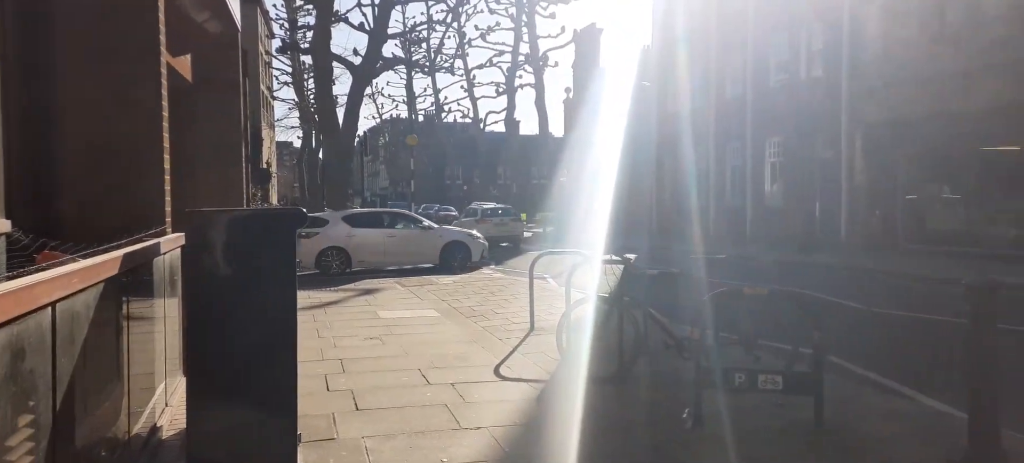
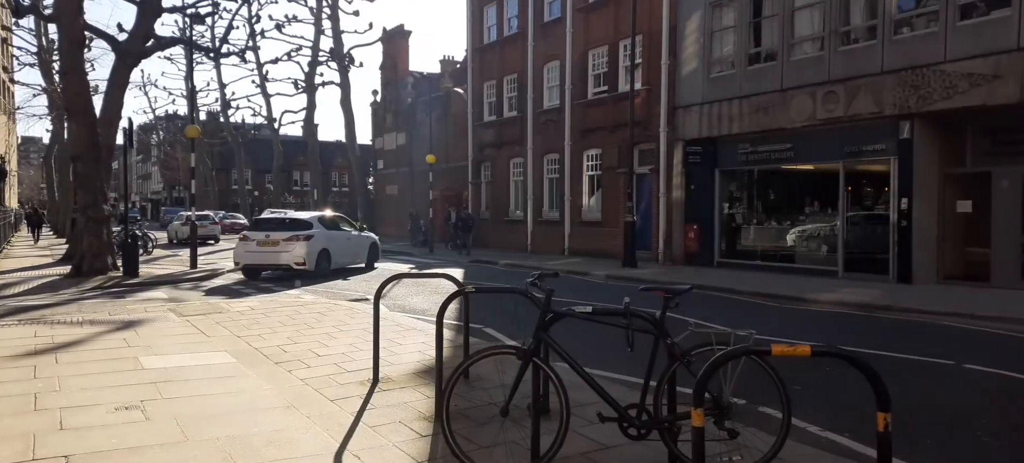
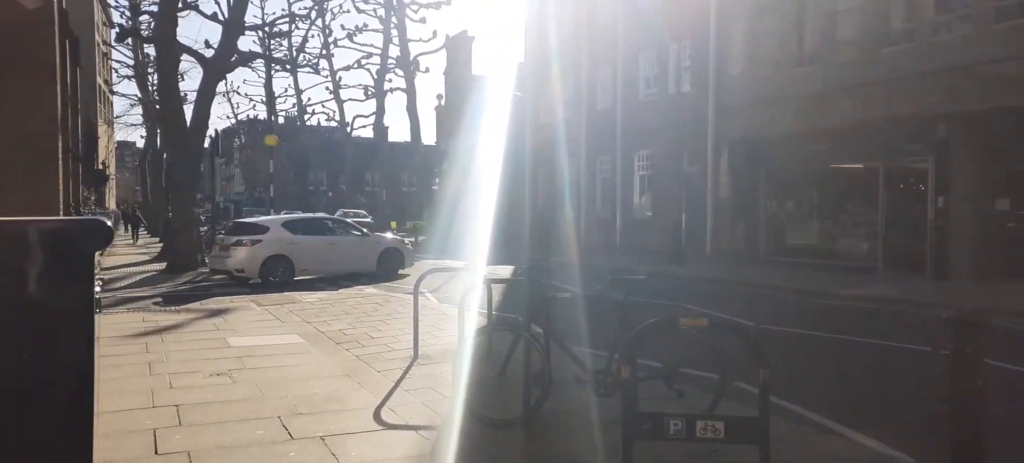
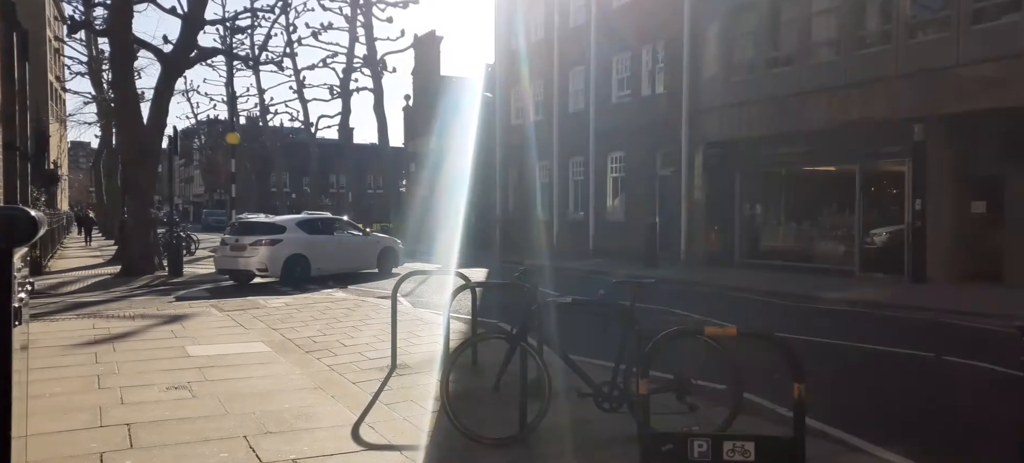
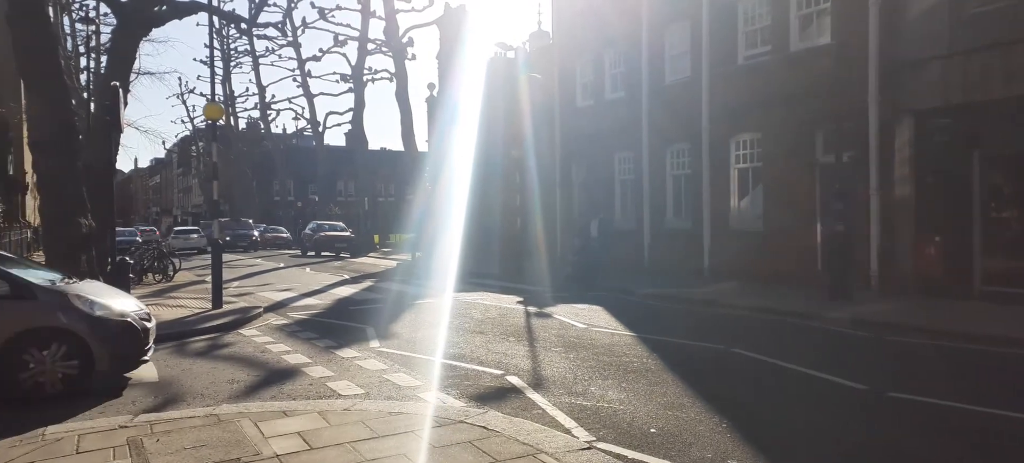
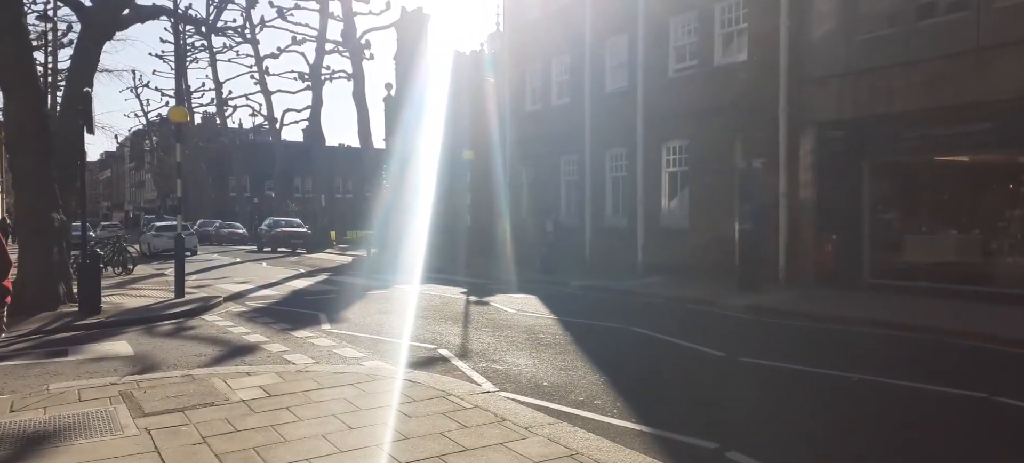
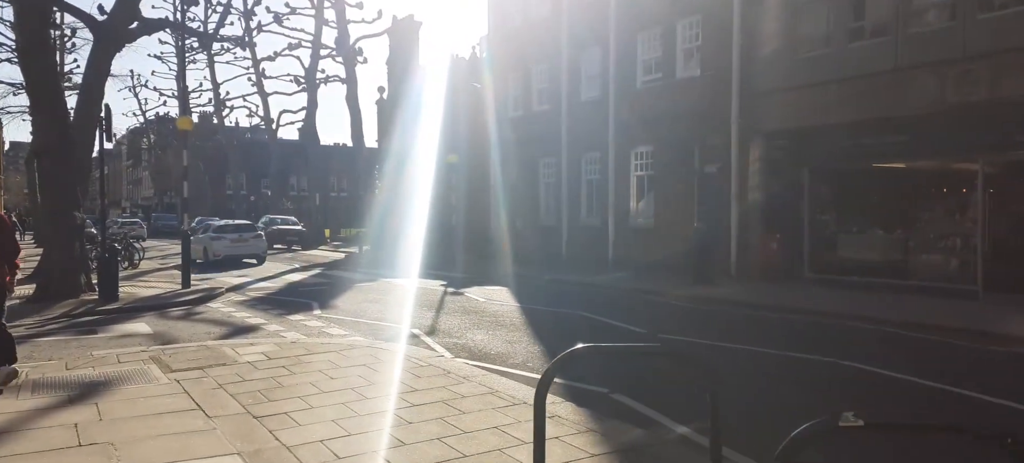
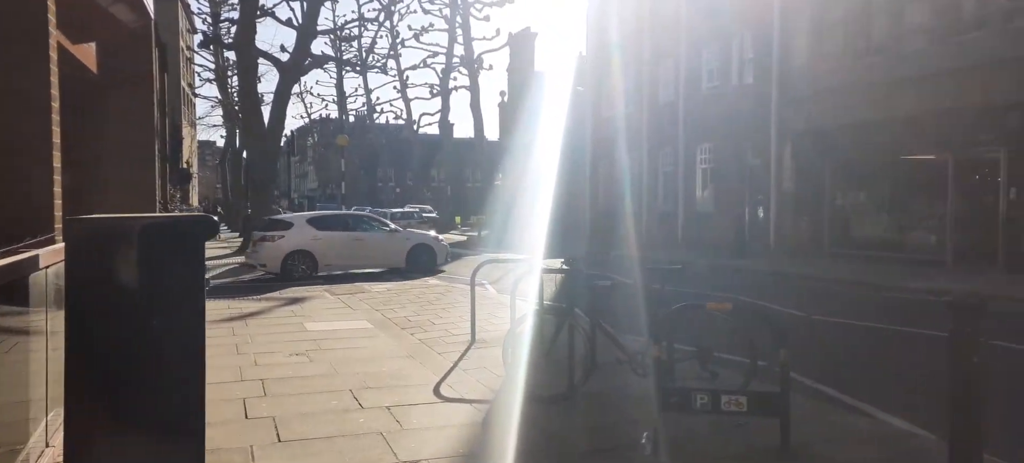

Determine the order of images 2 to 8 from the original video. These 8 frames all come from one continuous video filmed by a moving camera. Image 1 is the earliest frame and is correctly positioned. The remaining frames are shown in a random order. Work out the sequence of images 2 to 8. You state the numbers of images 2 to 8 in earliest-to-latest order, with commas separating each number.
8, 3, 4, 2, 7, 6, 5
